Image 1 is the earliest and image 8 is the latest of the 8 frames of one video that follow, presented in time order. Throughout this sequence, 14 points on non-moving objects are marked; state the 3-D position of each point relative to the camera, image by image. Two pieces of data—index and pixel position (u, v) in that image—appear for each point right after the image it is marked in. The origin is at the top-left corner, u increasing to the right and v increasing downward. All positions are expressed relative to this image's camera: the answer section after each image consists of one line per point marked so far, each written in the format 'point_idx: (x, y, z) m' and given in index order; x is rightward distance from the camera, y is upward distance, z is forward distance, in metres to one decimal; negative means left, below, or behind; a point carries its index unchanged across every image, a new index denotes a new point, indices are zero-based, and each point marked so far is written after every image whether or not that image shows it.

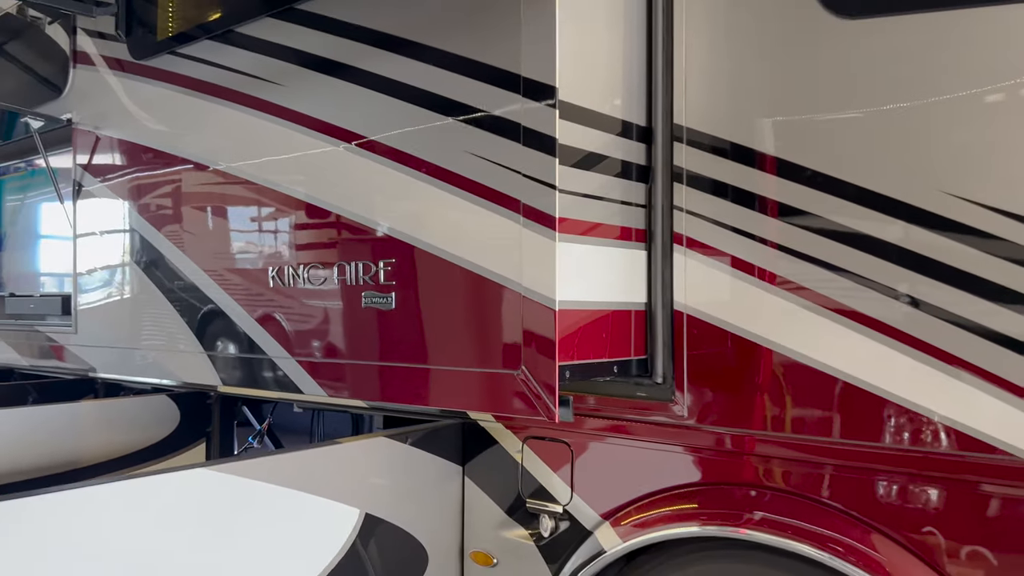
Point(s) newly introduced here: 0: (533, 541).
0: (0.0, -0.6, +1.9) m
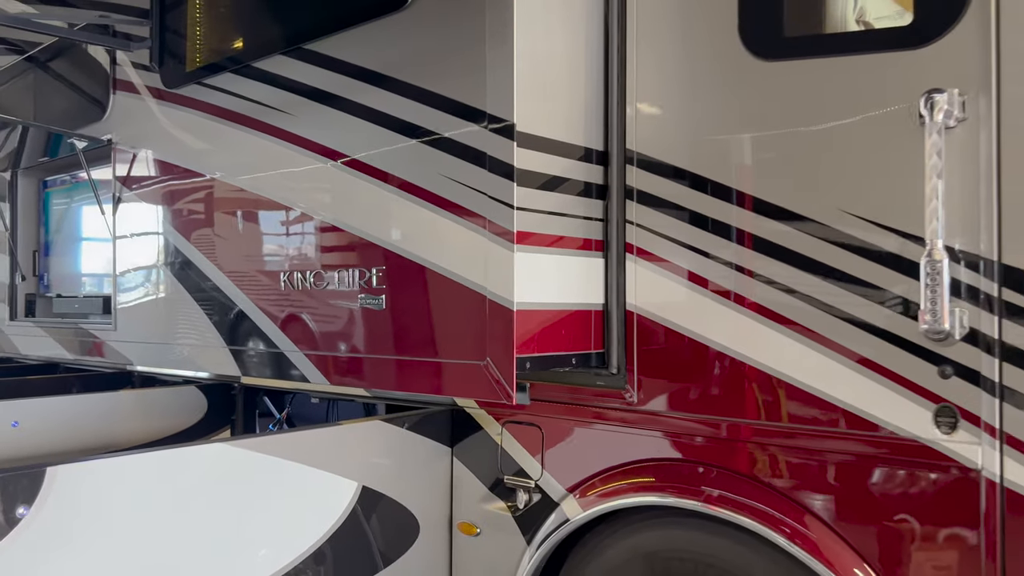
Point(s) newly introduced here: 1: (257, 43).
0: (0.0, -0.6, +2.1) m
1: (-0.8, +0.7, +2.5) m
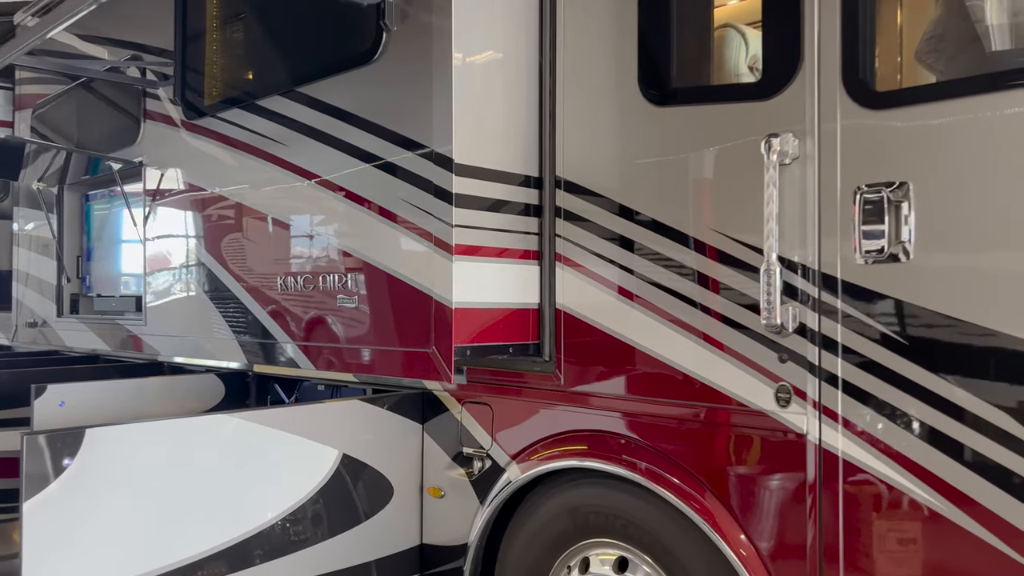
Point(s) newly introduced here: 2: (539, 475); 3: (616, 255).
0: (-0.1, -0.6, +2.6) m
1: (-0.9, +0.7, +2.9) m
2: (+0.1, -0.5, +2.3) m
3: (+0.3, +0.1, +2.2) m
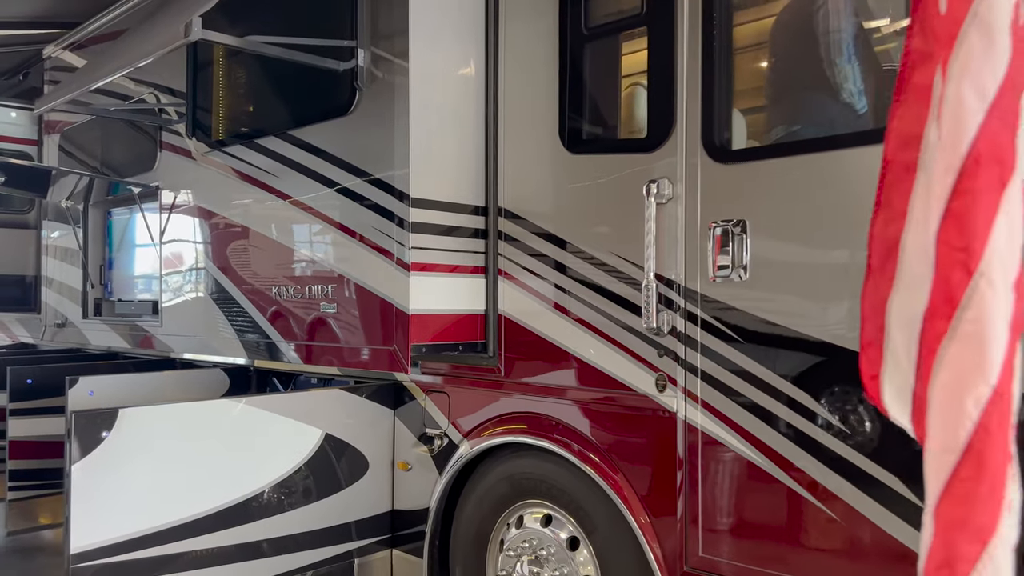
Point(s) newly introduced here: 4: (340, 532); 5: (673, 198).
0: (-0.3, -0.6, +3.1) m
1: (-1.1, +0.7, +3.4) m
2: (-0.1, -0.6, +2.9) m
3: (+0.1, +0.1, +2.7) m
4: (-0.7, -0.9, +3.1) m
5: (+0.5, +0.3, +2.4) m
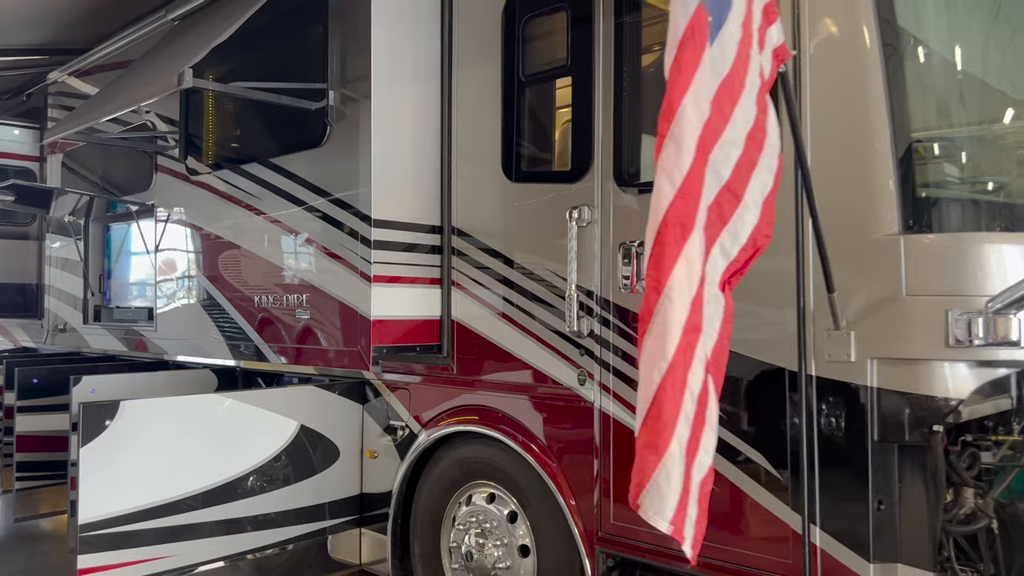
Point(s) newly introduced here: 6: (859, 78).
0: (-0.5, -0.7, +3.5) m
1: (-1.3, +0.7, +3.8) m
2: (-0.3, -0.6, +3.3) m
3: (-0.1, 0.0, +3.1) m
4: (-0.9, -1.0, +3.5) m
5: (+0.3, +0.2, +2.8) m
6: (+0.9, +0.6, +2.2) m
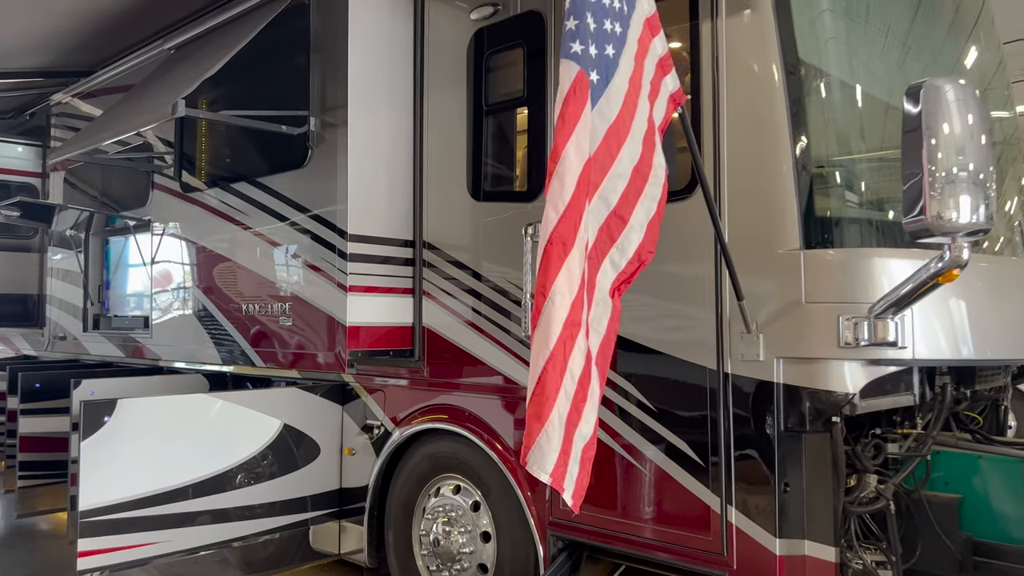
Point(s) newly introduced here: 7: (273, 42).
0: (-0.7, -0.7, +3.8) m
1: (-1.4, +0.6, +4.1) m
2: (-0.4, -0.6, +3.6) m
3: (-0.2, 0.0, +3.4) m
4: (-1.0, -1.0, +3.8) m
5: (+0.1, +0.2, +3.1) m
6: (+0.8, +0.5, +2.5) m
7: (-1.1, +1.2, +3.9) m
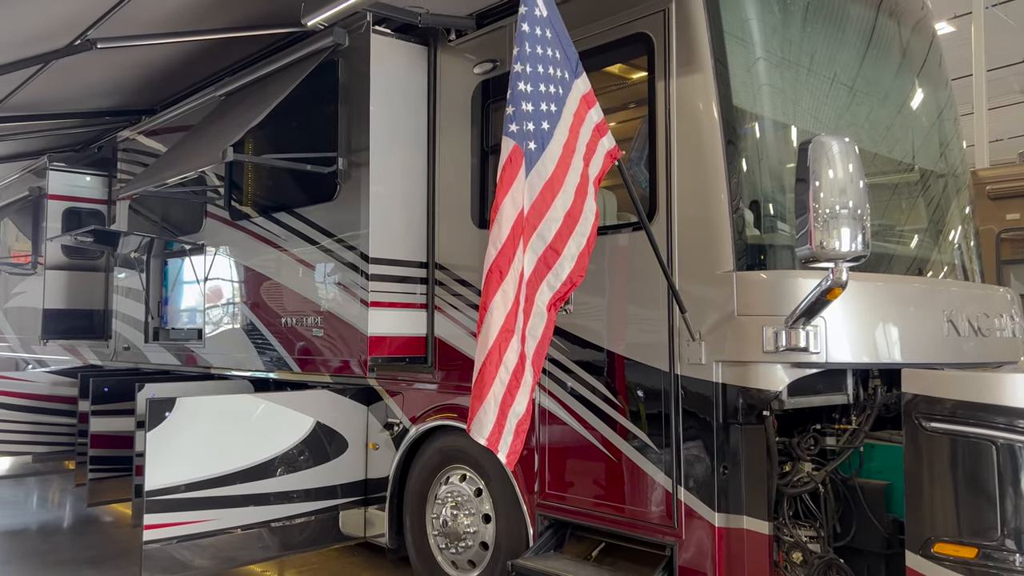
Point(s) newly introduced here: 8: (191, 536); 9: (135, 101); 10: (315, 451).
0: (-0.6, -0.8, +4.3) m
1: (-1.4, +0.5, +4.8) m
2: (-0.4, -0.7, +4.1) m
3: (-0.2, -0.1, +3.9) m
4: (-1.0, -1.1, +4.3) m
5: (+0.1, +0.1, +3.6) m
6: (+0.7, +0.5, +3.0) m
7: (-1.1, +1.1, +4.5) m
8: (-1.6, -1.2, +3.9) m
9: (-2.9, +1.4, +6.2) m
10: (-1.0, -0.9, +4.3) m
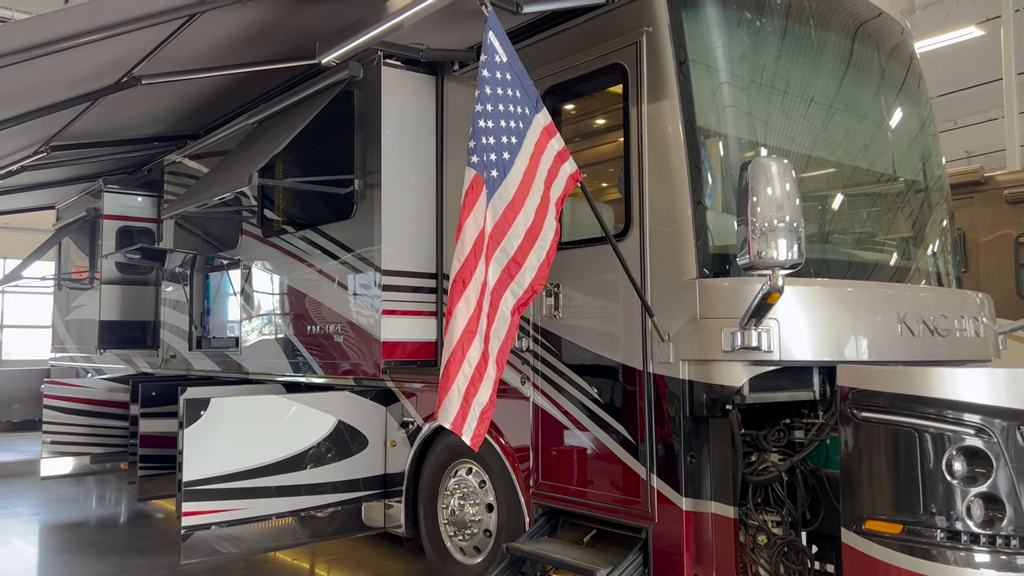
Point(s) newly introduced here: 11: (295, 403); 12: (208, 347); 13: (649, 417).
0: (-0.6, -0.8, +4.7) m
1: (-1.3, +0.4, +5.2) m
2: (-0.4, -0.8, +4.5) m
3: (-0.2, -0.1, +4.3) m
4: (-0.9, -1.1, +4.7) m
5: (+0.1, +0.1, +3.9) m
6: (+0.7, +0.5, +3.3) m
7: (-1.1, +1.0, +4.9) m
8: (-1.5, -1.3, +4.3) m
9: (-2.8, +1.3, +6.7) m
10: (-1.0, -0.9, +4.7) m
11: (-1.3, -0.6, +4.6) m
12: (-2.4, -0.5, +6.4) m
13: (+0.6, -0.5, +3.3) m
